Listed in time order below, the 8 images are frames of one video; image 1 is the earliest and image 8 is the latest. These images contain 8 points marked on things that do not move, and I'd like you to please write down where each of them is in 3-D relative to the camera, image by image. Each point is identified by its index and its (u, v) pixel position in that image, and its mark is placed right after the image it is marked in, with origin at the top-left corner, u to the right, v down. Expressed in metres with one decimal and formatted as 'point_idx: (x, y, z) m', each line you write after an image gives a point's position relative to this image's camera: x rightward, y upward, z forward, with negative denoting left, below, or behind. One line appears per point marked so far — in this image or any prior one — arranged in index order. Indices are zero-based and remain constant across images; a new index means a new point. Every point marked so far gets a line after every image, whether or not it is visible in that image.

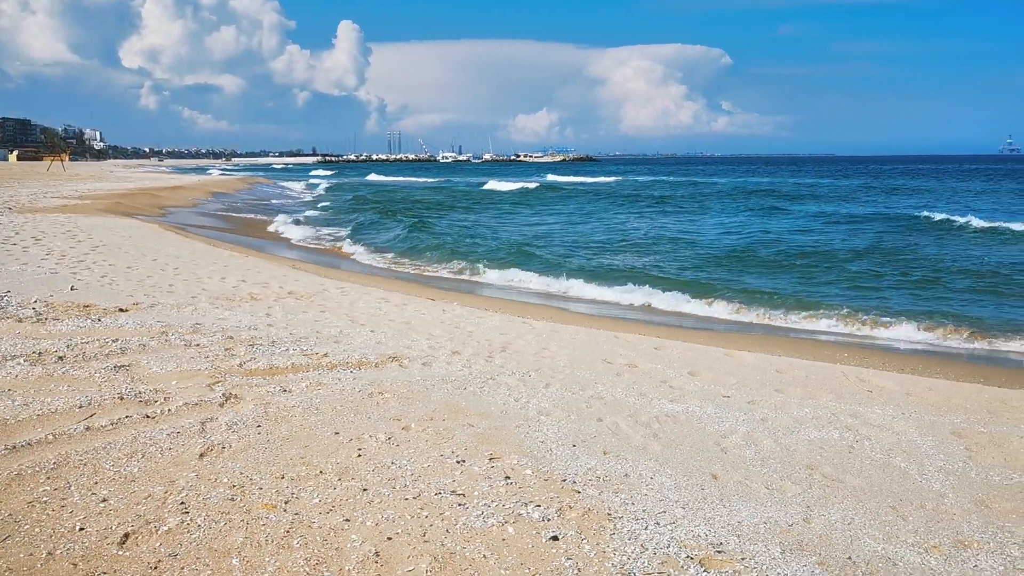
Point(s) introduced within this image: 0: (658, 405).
0: (+1.0, -0.8, +6.4) m
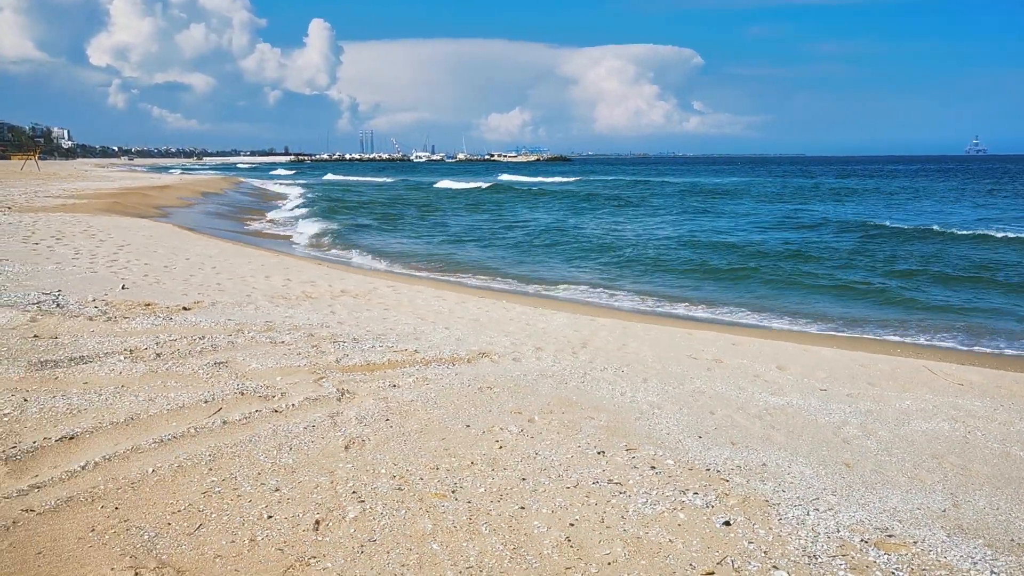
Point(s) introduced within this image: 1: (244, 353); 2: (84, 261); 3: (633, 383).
0: (+1.7, -0.8, +6.6) m
1: (-2.1, -0.5, +7.9) m
2: (-6.9, +0.4, +15.7) m
3: (+0.9, -0.7, +7.0) m
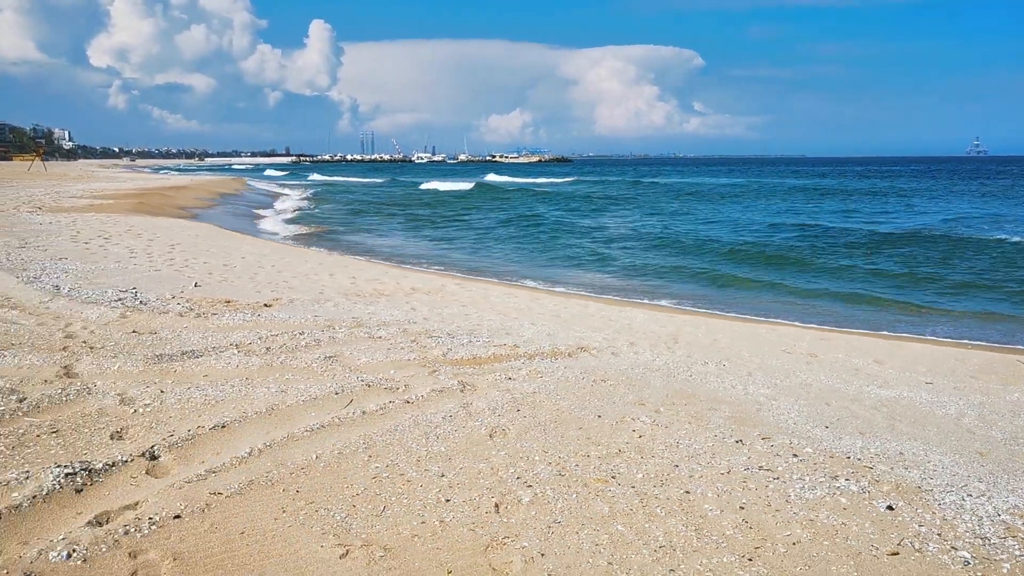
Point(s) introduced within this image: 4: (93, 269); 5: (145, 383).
0: (+2.5, -0.7, +6.8) m
1: (-1.3, -0.5, +8.1) m
2: (-6.1, +0.5, +15.9) m
3: (+1.7, -0.7, +7.2) m
4: (-6.2, +0.3, +14.5) m
5: (-2.6, -0.7, +6.8) m
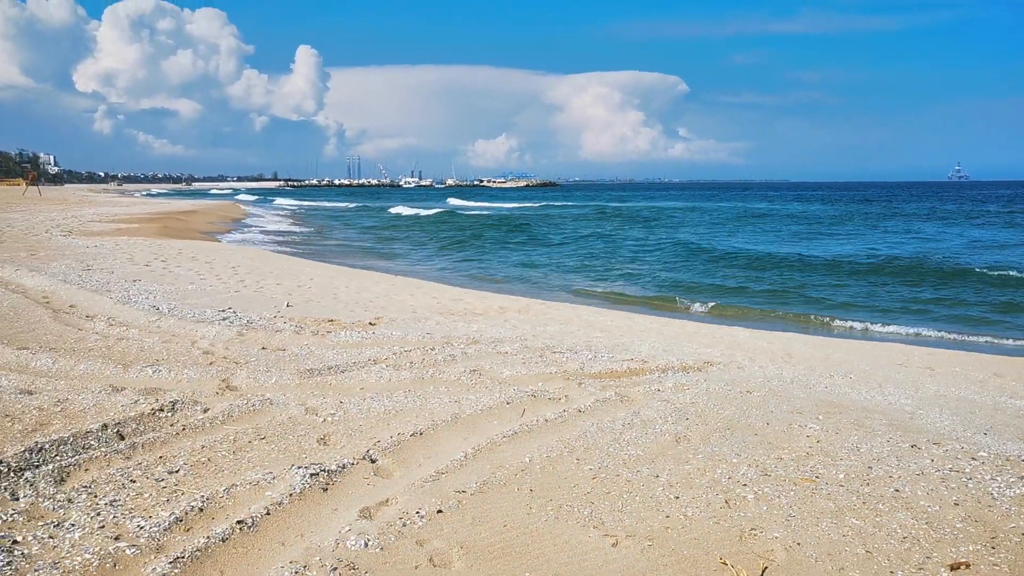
0: (+3.6, -0.8, +7.1) m
1: (-0.2, -0.6, +8.4) m
2: (-5.0, +0.1, +16.3) m
3: (+2.8, -0.8, +7.5) m
4: (-5.2, 0.0, +14.8) m
5: (-1.4, -0.8, +7.1) m
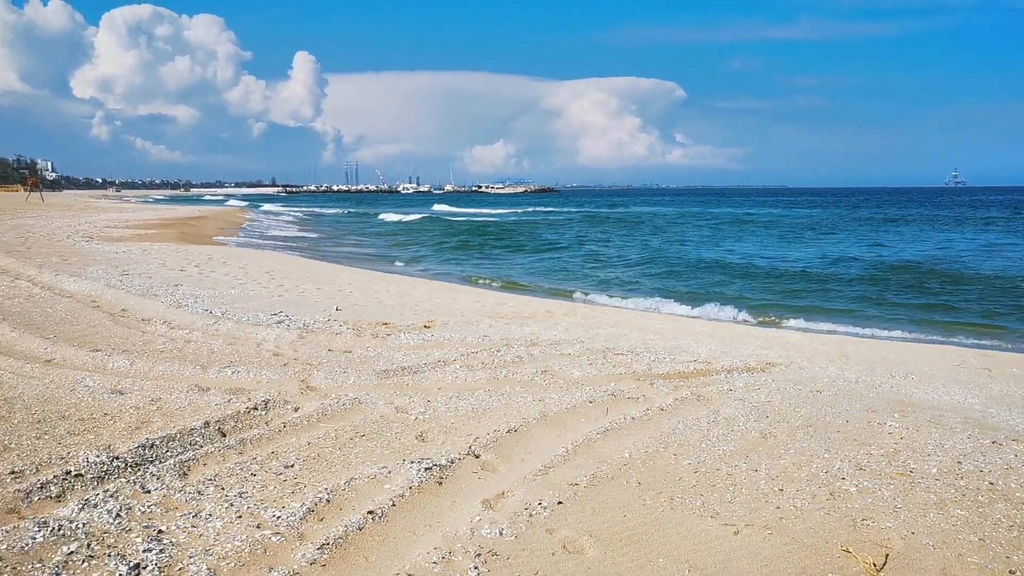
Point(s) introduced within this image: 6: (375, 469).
0: (+4.2, -0.8, +7.3) m
1: (+0.4, -0.7, +8.6) m
2: (-4.4, +0.1, +16.5) m
3: (+3.4, -0.8, +7.7) m
4: (-4.5, -0.1, +15.0) m
5: (-0.9, -0.8, +7.3) m
6: (-0.8, -1.0, +5.4) m
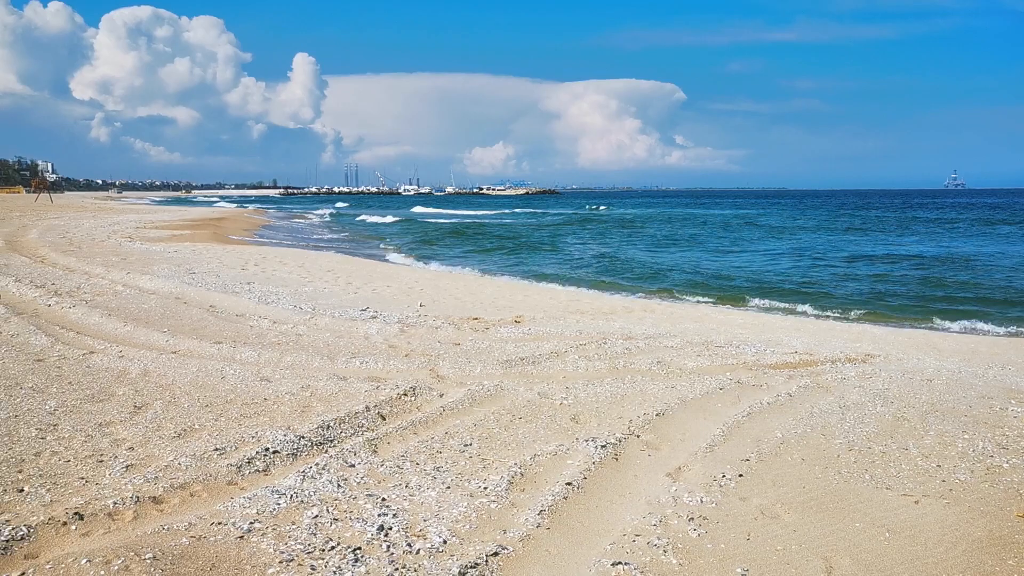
0: (+5.2, -0.8, +7.7) m
1: (+1.4, -0.6, +9.0) m
2: (-3.3, +0.1, +17.0) m
3: (+4.4, -0.8, +8.1) m
4: (-3.5, 0.0, +15.5) m
5: (+0.2, -0.7, +7.8) m
6: (+0.2, -1.0, +5.9) m
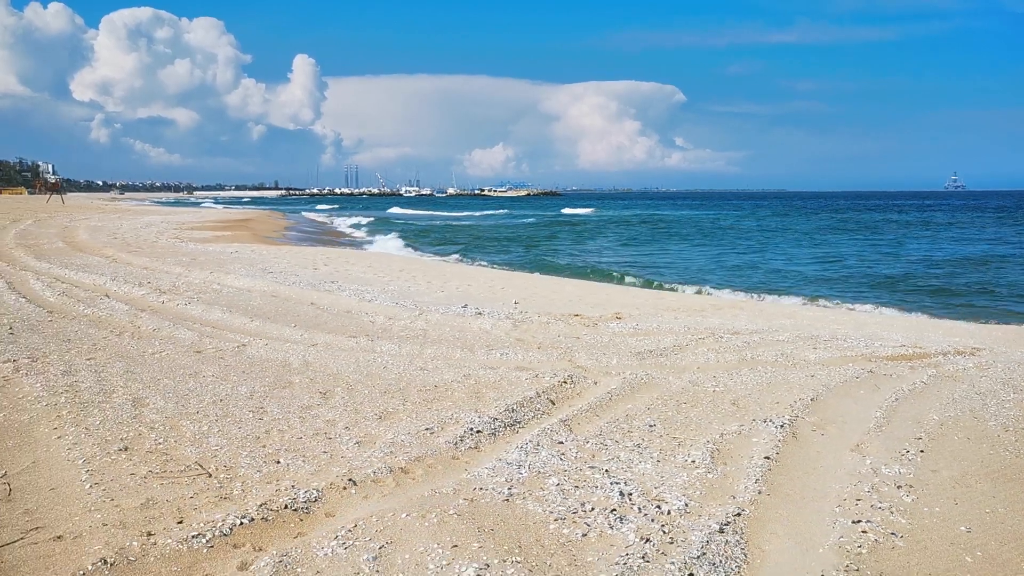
0: (+6.5, -0.8, +8.2) m
1: (+2.6, -0.6, +9.6) m
2: (-1.9, +0.1, +17.6) m
3: (+5.6, -0.7, +8.6) m
4: (-2.1, 0.0, +16.1) m
5: (+1.4, -0.7, +8.3) m
6: (+1.5, -0.9, +6.4) m
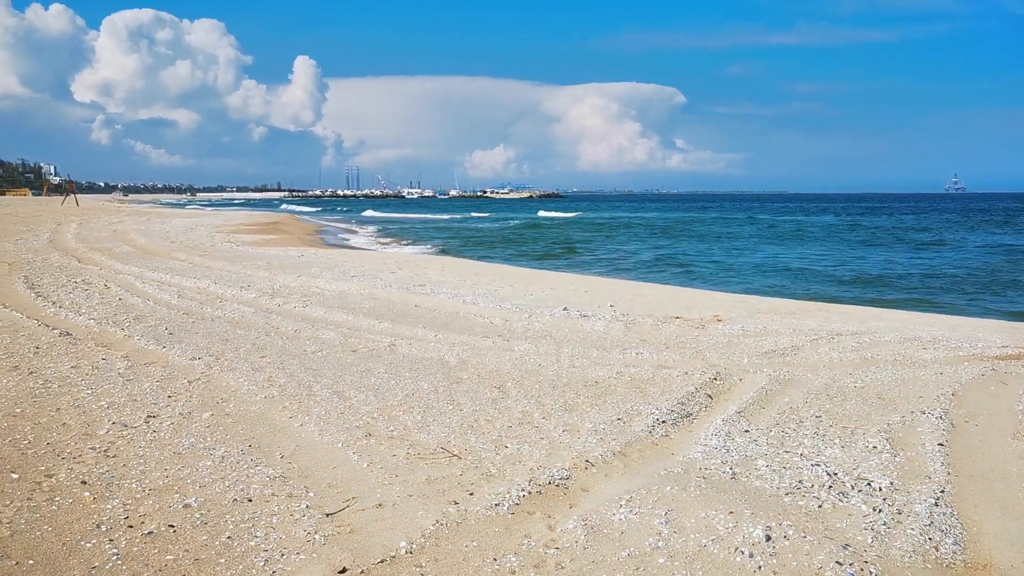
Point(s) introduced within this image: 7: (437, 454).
0: (+7.8, -0.8, +8.9) m
1: (+4.0, -0.6, +10.3) m
2: (-0.4, +0.1, +18.3) m
3: (+7.0, -0.8, +9.3) m
4: (-0.7, -0.1, +16.9) m
5: (+2.8, -0.8, +9.1) m
6: (+2.8, -1.0, +7.2) m
7: (-0.5, -1.1, +6.2) m
